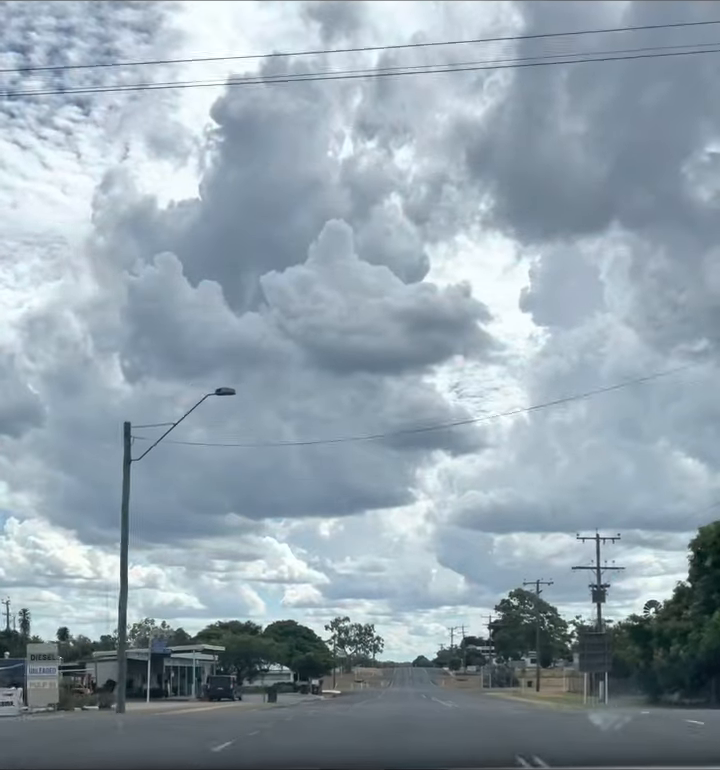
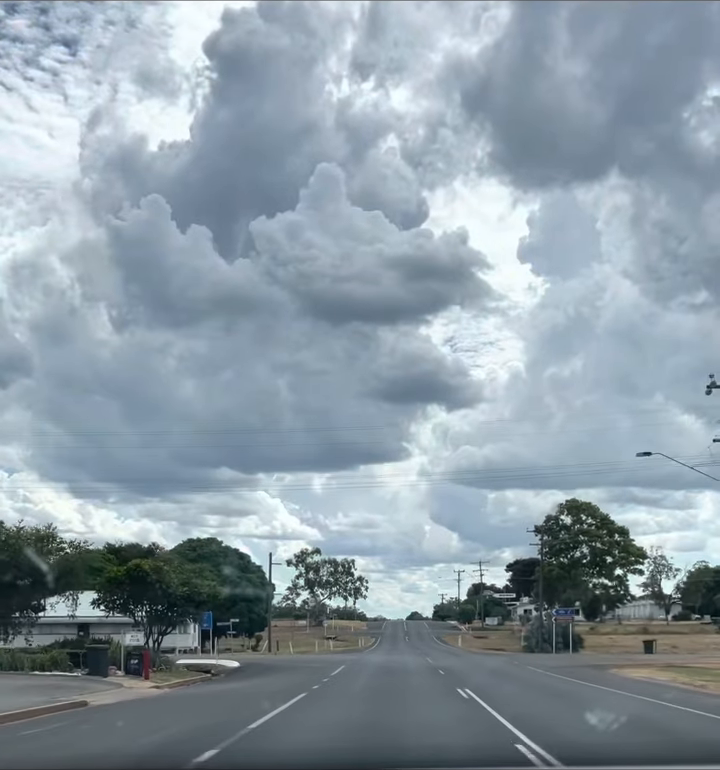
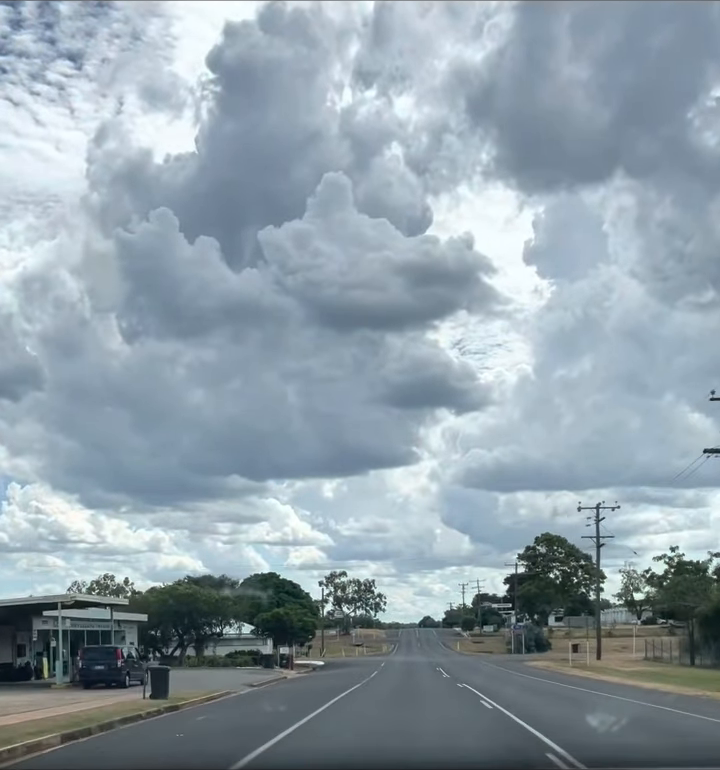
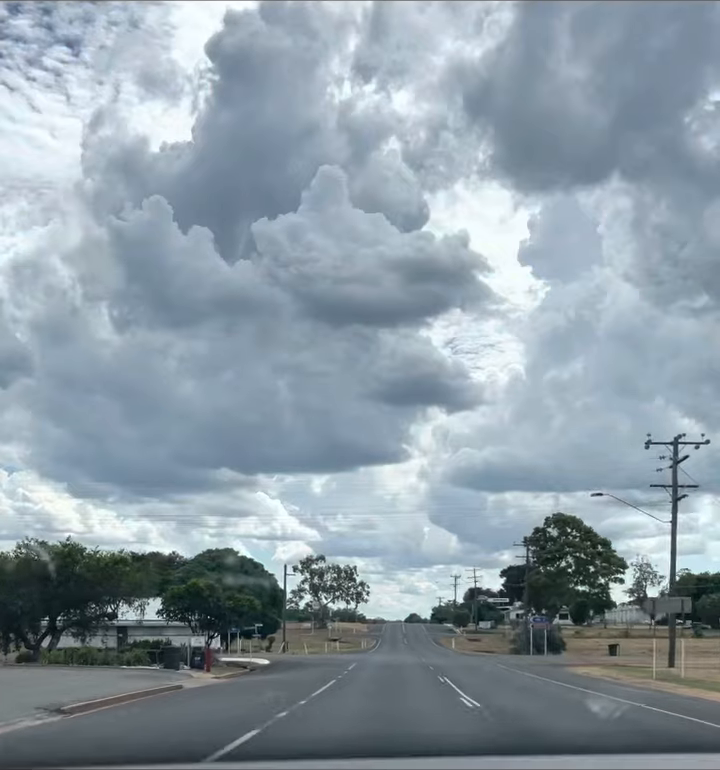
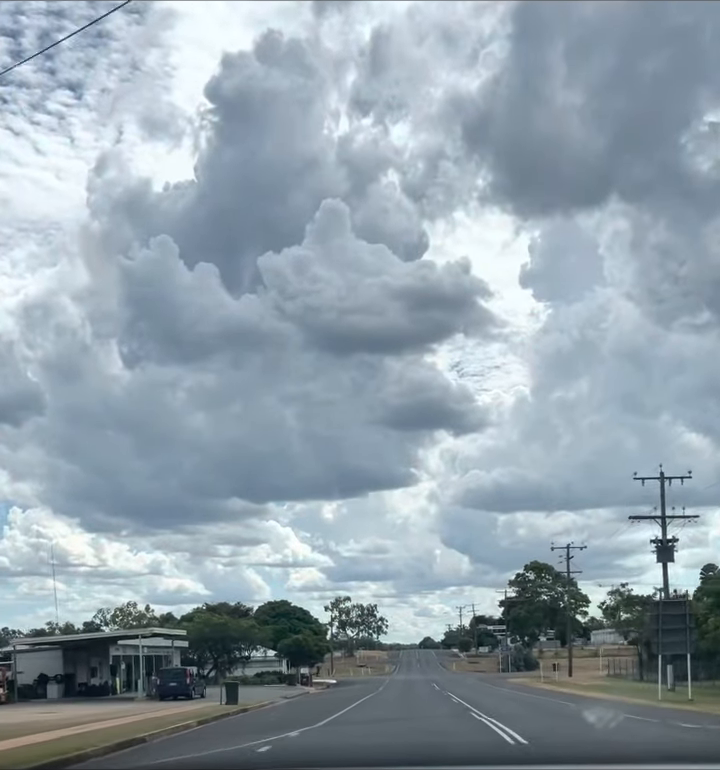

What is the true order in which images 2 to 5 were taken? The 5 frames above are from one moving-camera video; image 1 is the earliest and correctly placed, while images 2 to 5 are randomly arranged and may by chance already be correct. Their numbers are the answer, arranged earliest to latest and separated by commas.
5, 3, 4, 2
